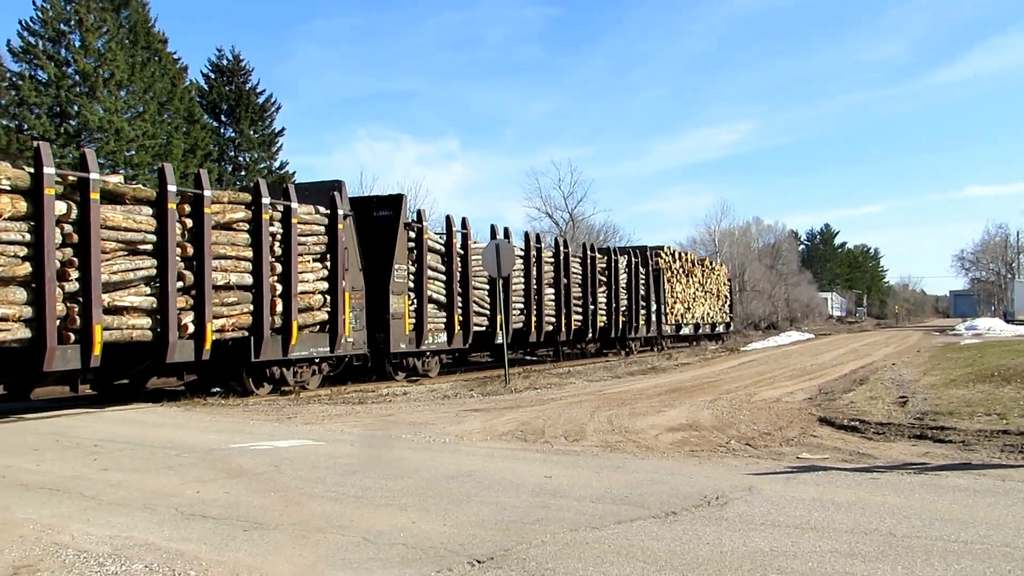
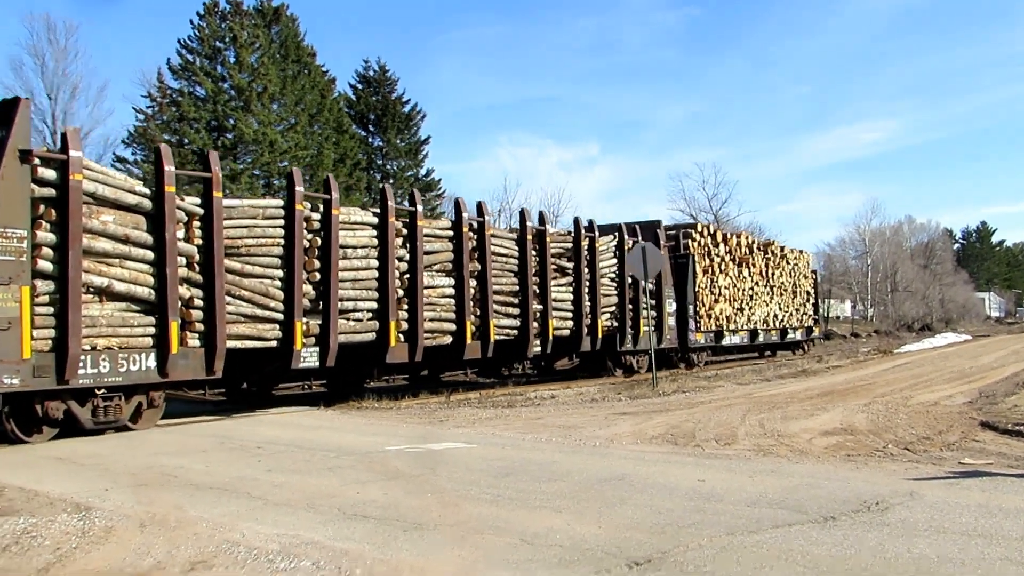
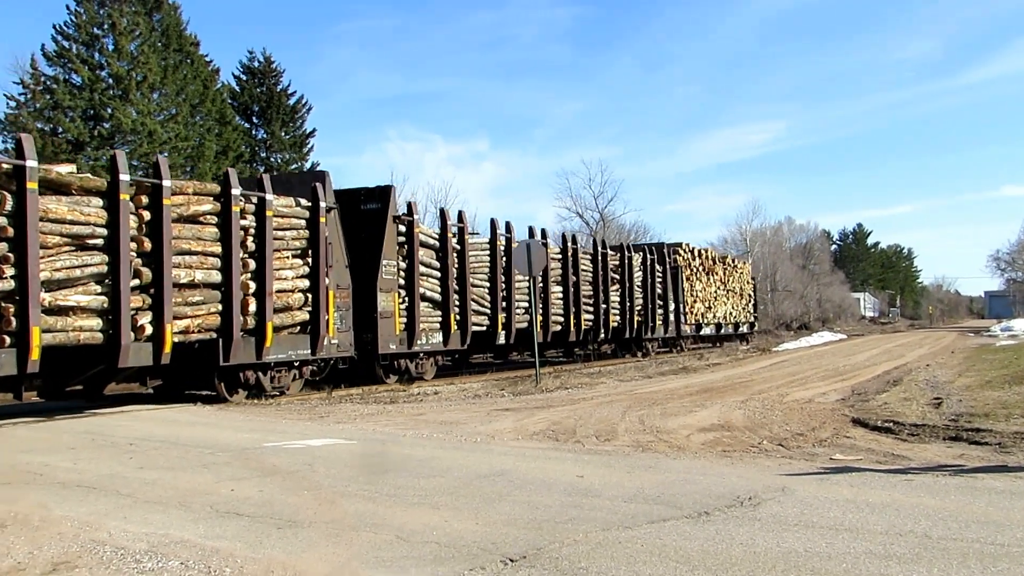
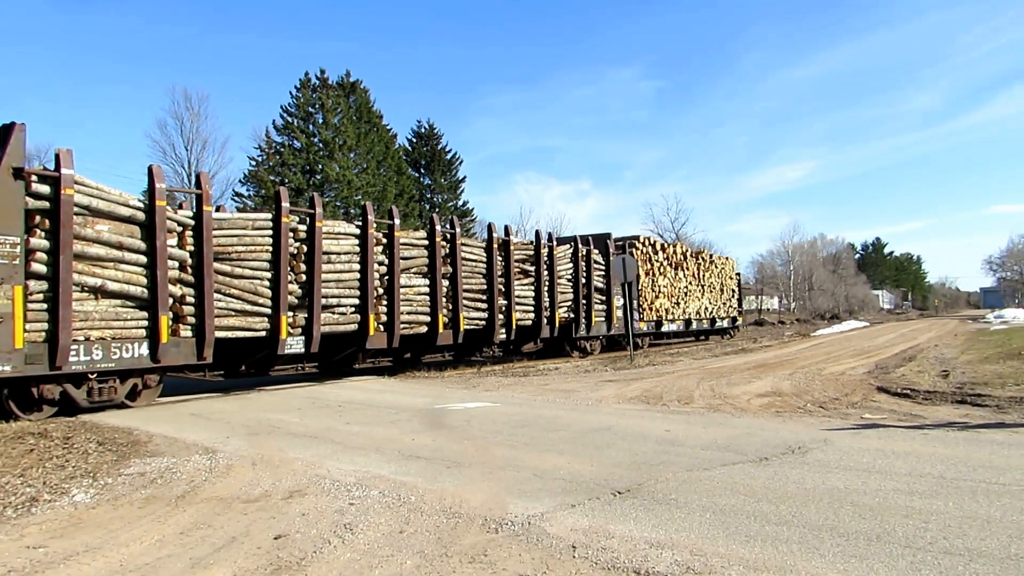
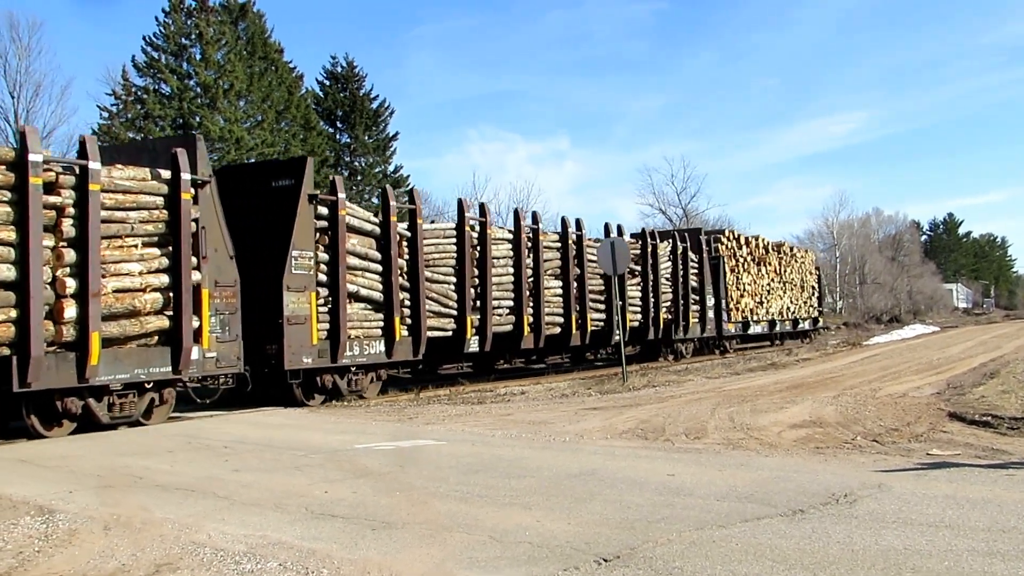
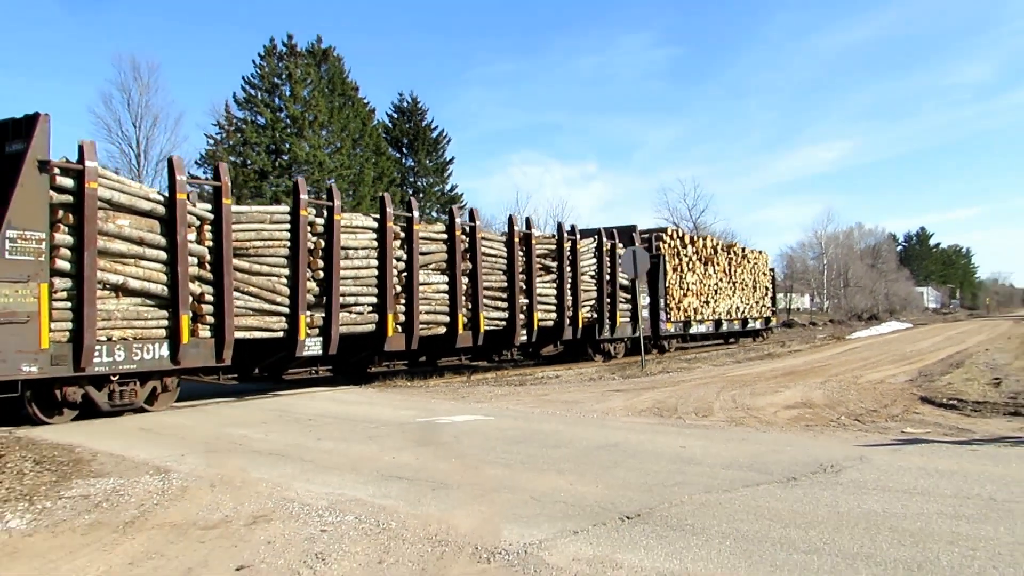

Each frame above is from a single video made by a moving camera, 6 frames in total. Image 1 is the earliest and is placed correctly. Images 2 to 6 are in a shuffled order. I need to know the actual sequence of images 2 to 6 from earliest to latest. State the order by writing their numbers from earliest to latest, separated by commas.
3, 5, 2, 6, 4
